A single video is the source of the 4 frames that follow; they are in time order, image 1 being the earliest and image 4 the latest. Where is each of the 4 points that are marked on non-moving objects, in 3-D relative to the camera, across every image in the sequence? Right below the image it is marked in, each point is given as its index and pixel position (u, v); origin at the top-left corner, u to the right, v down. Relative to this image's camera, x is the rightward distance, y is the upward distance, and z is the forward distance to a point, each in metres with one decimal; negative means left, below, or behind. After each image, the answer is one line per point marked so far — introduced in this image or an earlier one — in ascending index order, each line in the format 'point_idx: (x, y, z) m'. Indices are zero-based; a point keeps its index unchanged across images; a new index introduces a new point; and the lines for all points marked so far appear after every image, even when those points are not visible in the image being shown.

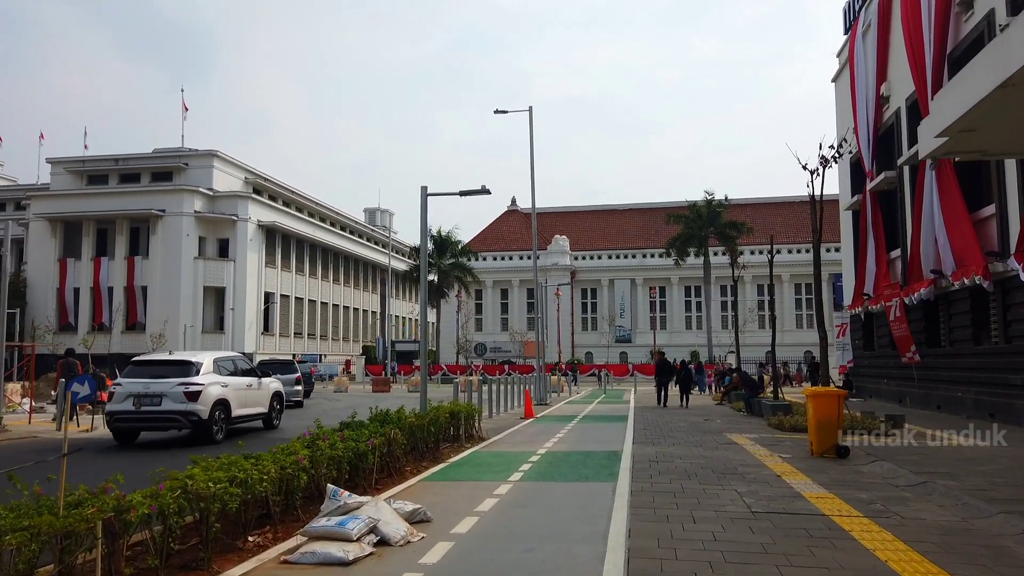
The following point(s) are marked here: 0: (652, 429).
0: (+3.1, -3.1, +17.7) m
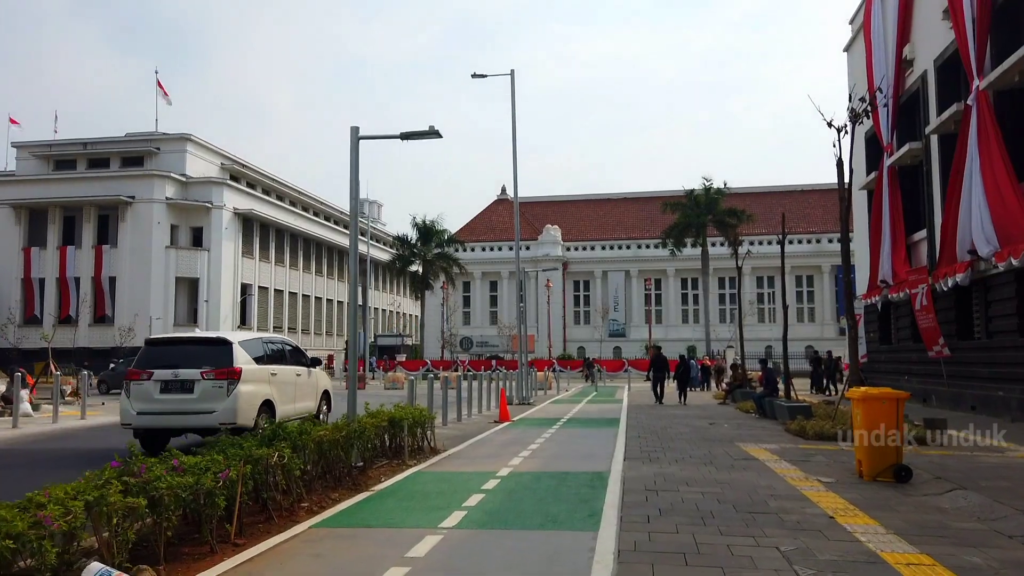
0: (+2.5, -2.7, +14.5) m
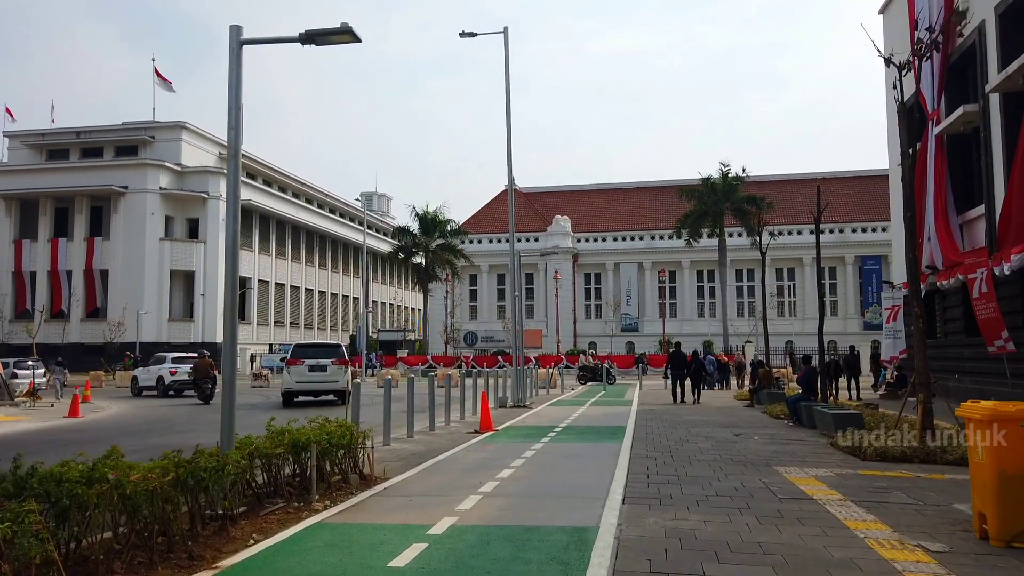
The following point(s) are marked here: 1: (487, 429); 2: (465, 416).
0: (+2.1, -2.4, +11.2) m
1: (-0.5, -2.7, +15.4) m
2: (-1.2, -3.1, +19.1) m
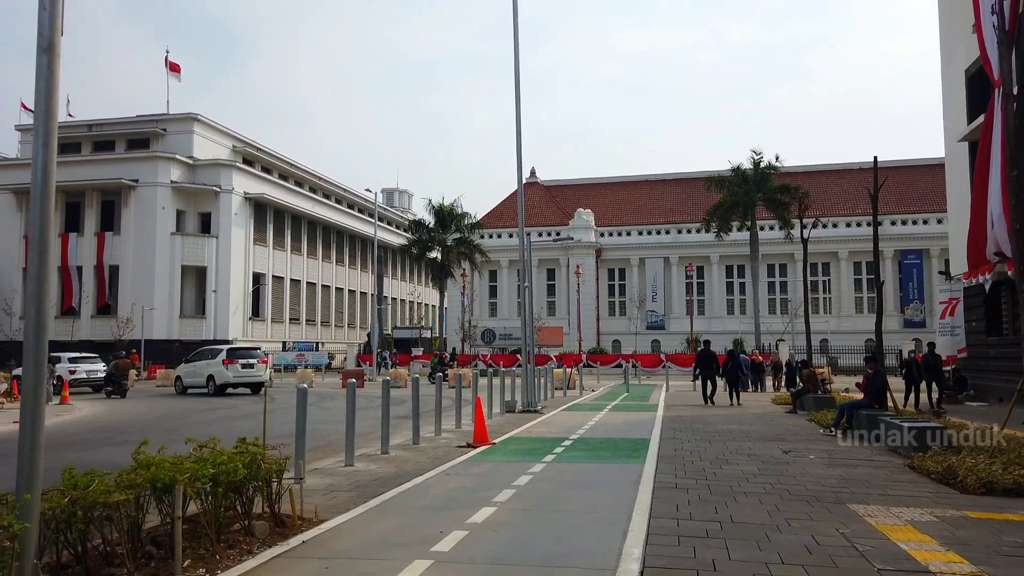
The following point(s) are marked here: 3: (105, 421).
0: (+1.9, -2.1, +8.5) m
1: (-0.5, -2.5, +12.8) m
2: (-1.1, -2.8, +16.5) m
3: (-9.9, -3.3, +19.6) m
